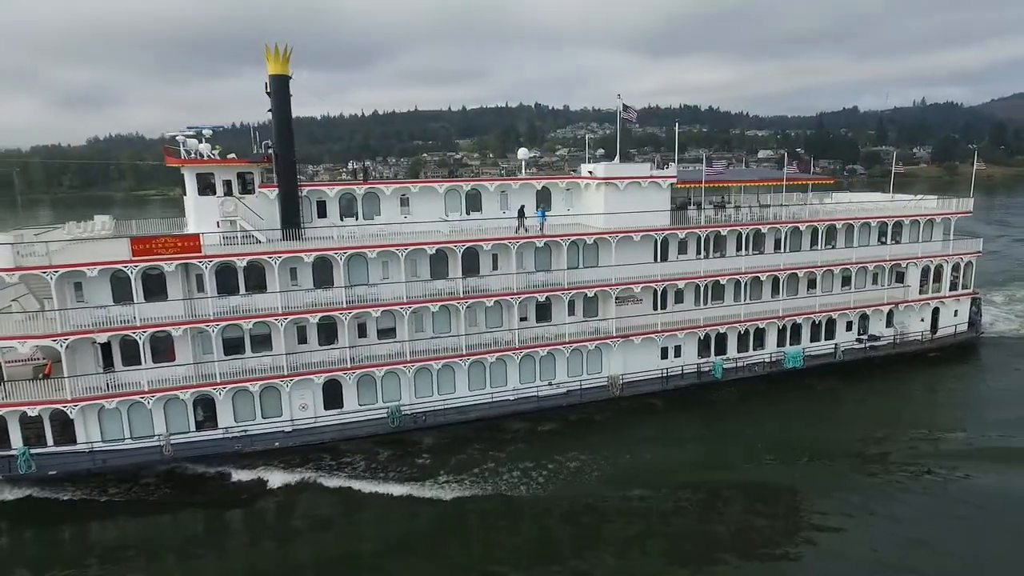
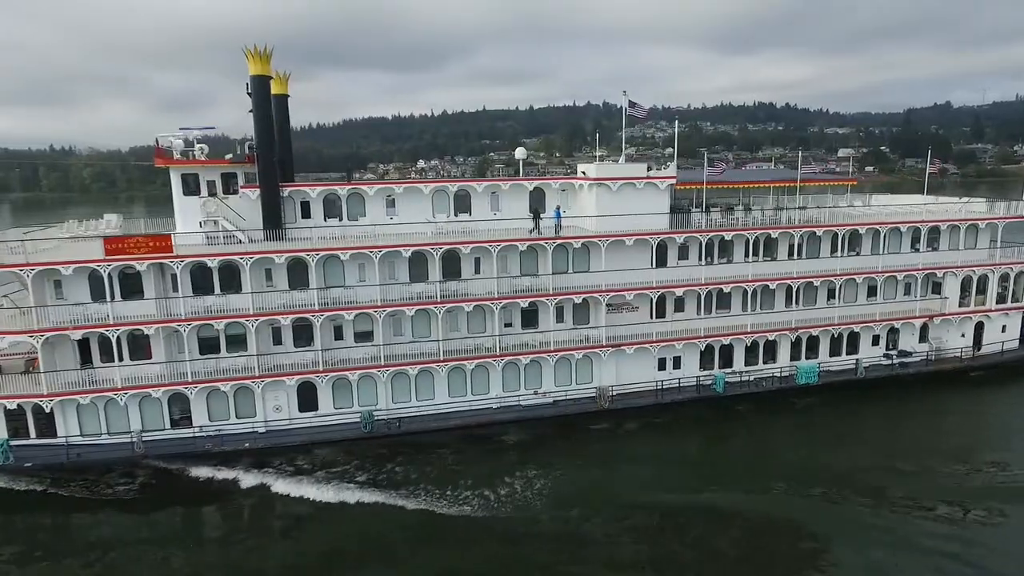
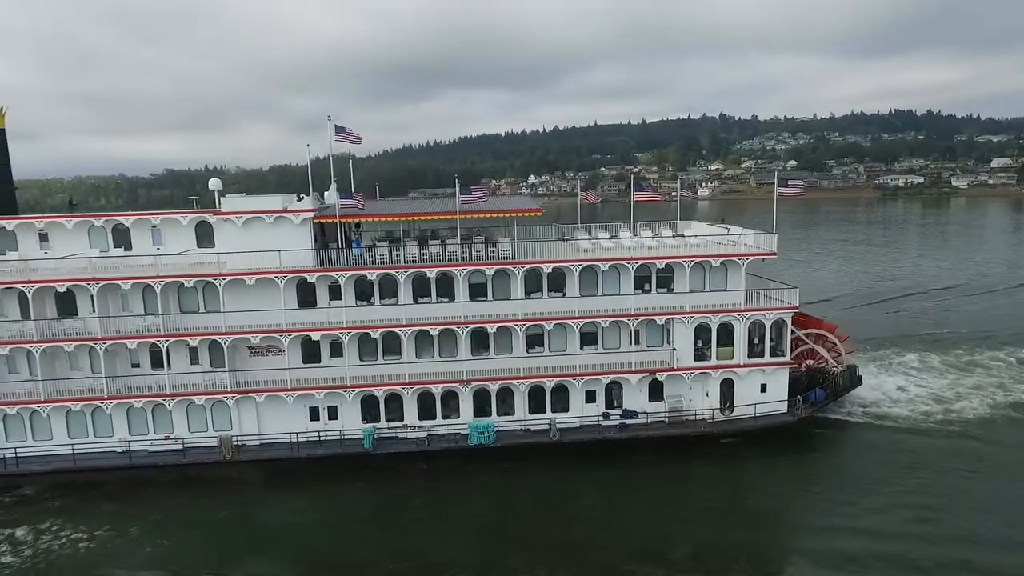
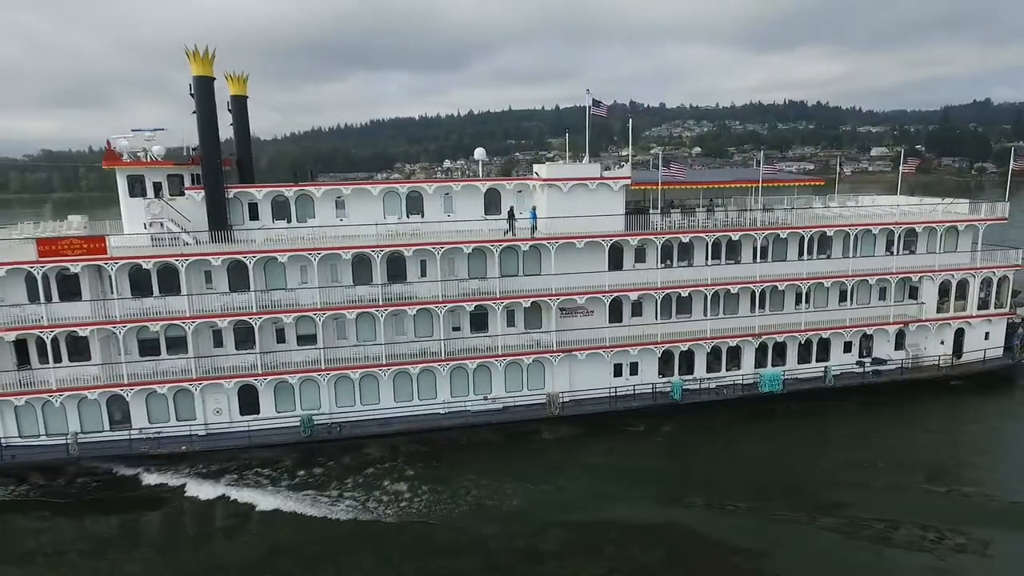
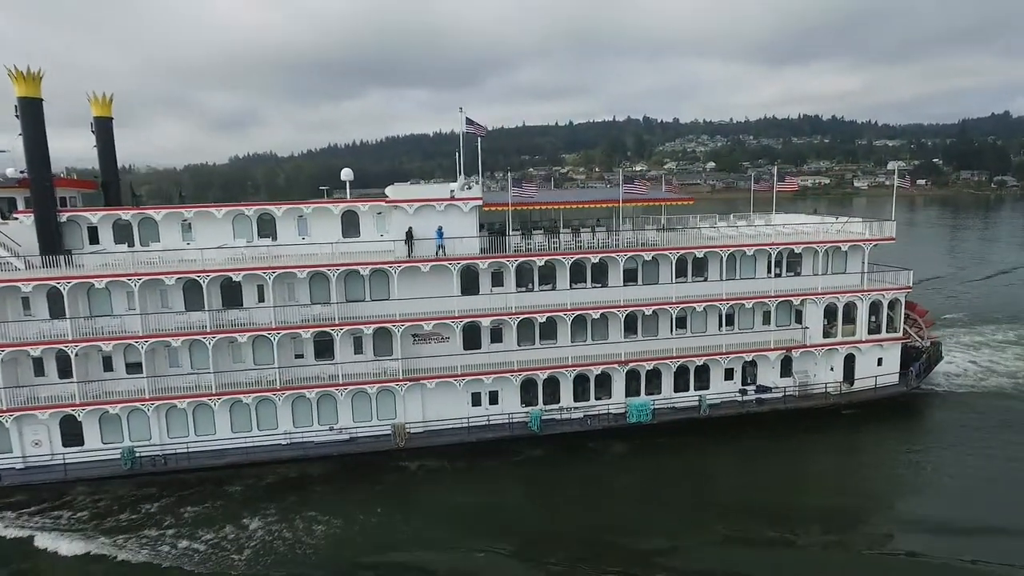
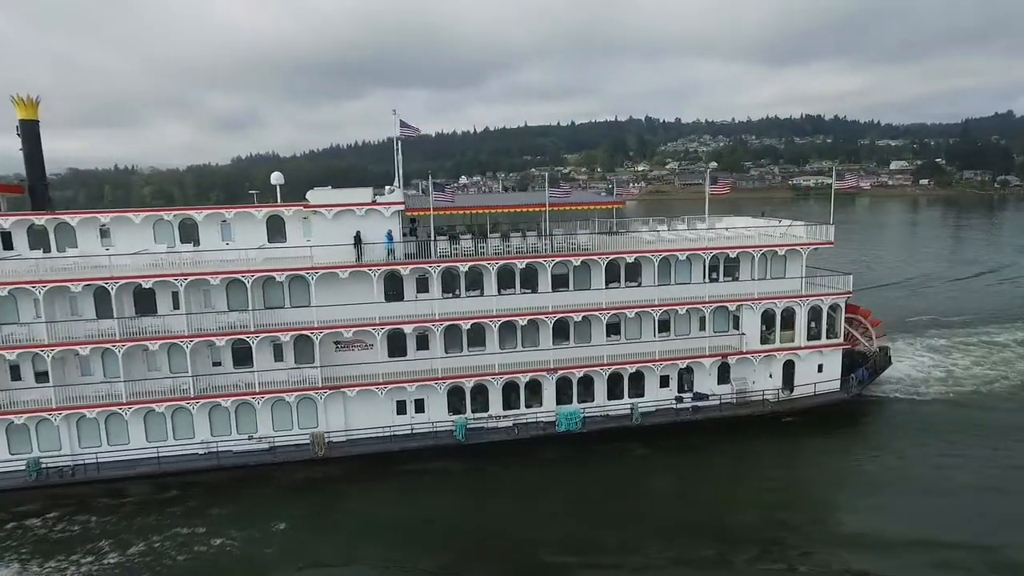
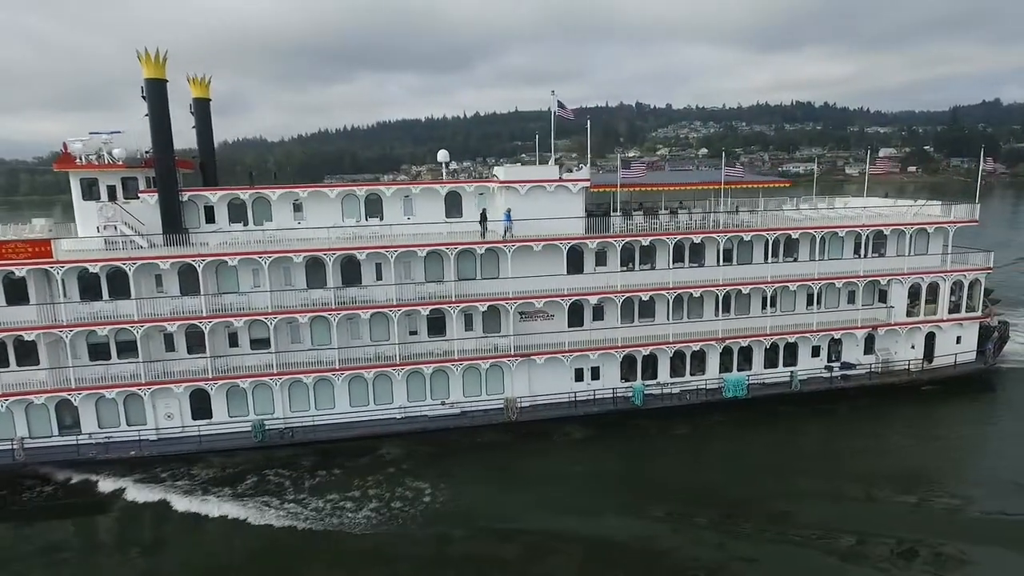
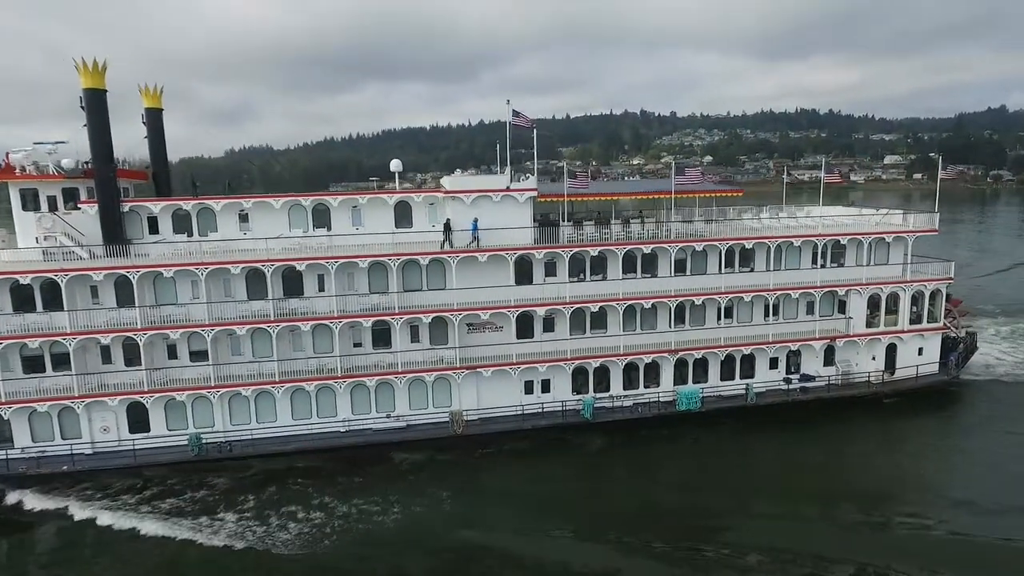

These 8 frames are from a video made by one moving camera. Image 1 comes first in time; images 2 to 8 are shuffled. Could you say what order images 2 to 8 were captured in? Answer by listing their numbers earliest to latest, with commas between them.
2, 4, 7, 8, 5, 6, 3
